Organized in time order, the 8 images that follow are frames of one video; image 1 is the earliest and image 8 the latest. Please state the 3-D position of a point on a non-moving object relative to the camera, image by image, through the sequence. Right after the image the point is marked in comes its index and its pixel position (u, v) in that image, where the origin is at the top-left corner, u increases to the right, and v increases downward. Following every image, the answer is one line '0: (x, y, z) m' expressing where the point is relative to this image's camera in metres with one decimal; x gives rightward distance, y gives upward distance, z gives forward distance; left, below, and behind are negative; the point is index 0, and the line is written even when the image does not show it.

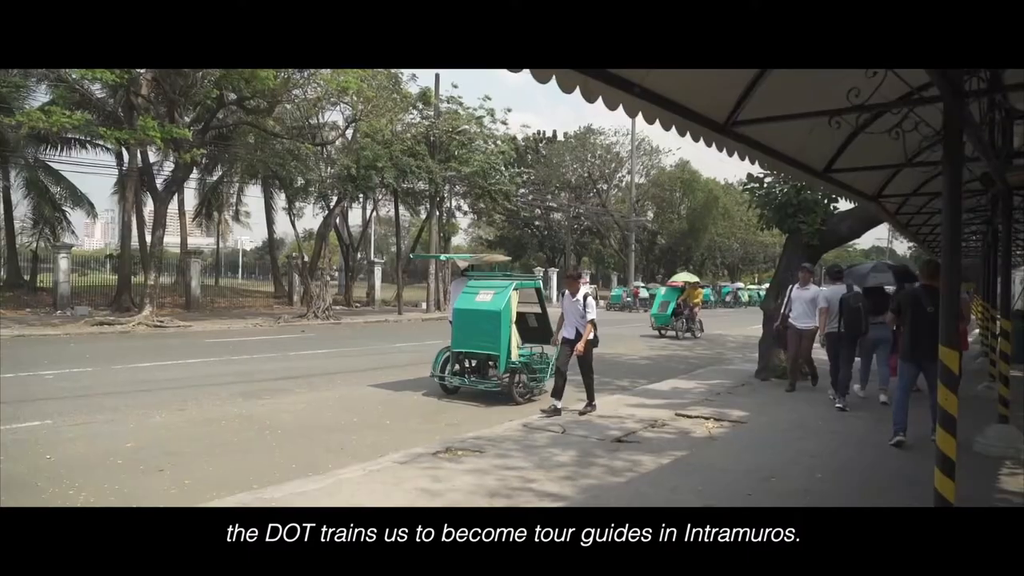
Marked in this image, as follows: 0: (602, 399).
0: (+1.1, -1.3, +9.5) m
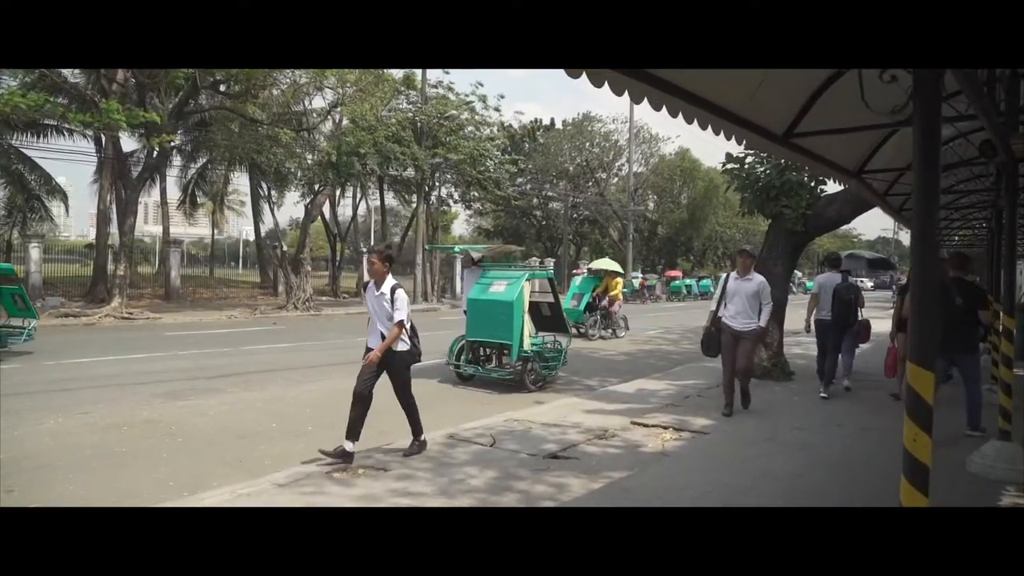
0: (+0.5, -1.2, +8.5) m
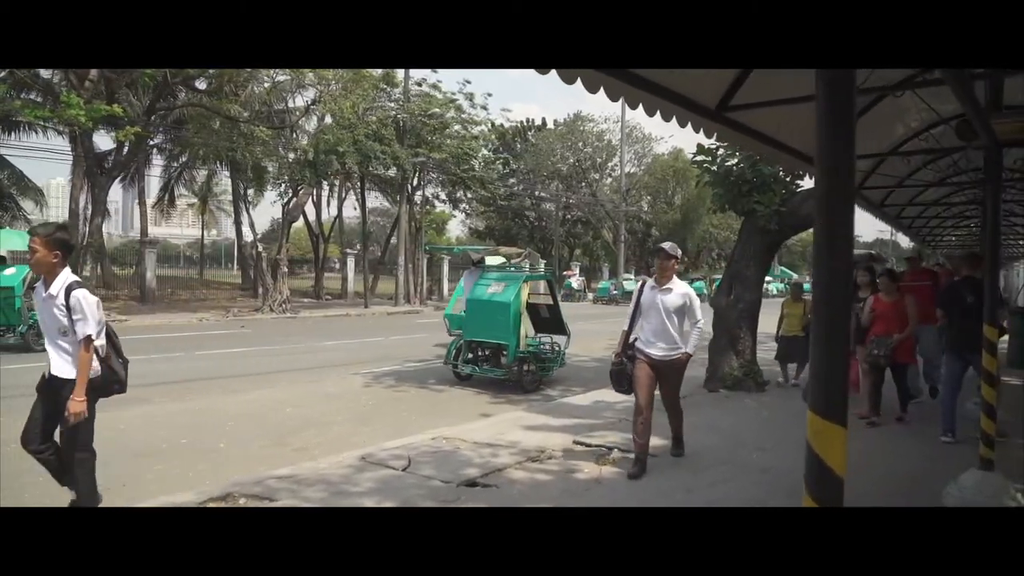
0: (-0.1, -1.3, +7.8) m
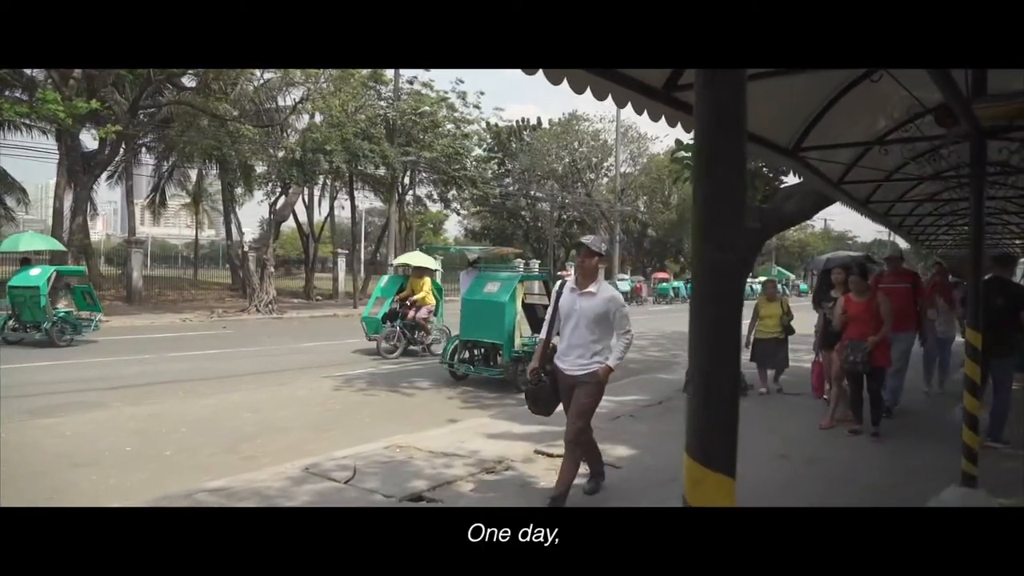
0: (-0.4, -1.3, +7.4) m
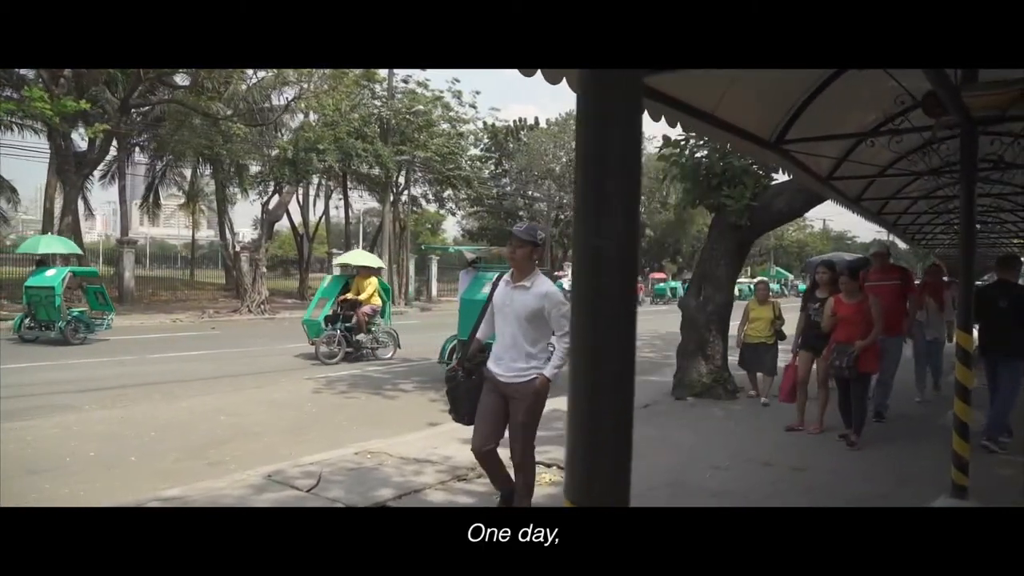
0: (-0.6, -1.3, +7.2) m
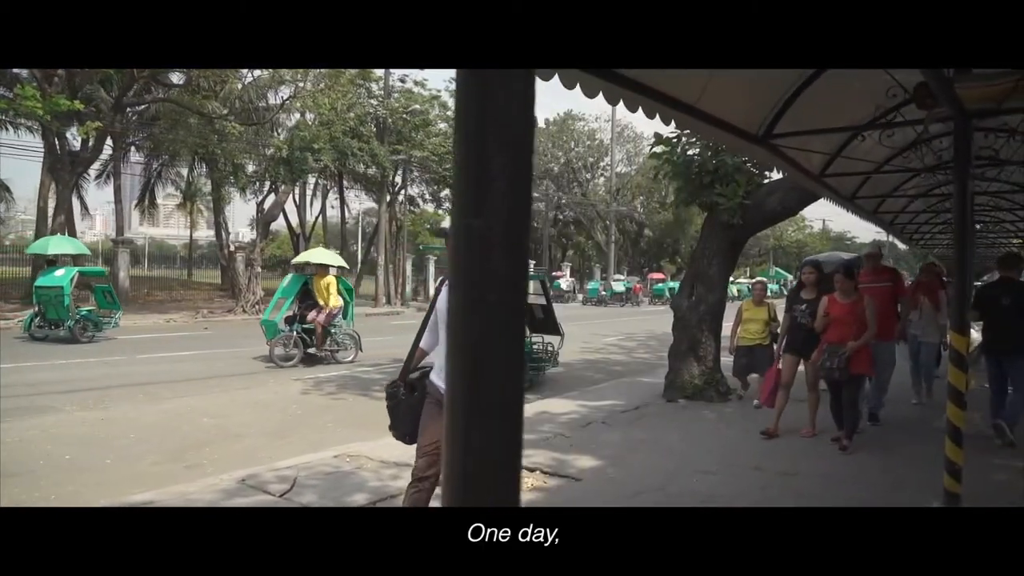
0: (-0.7, -1.3, +7.0) m
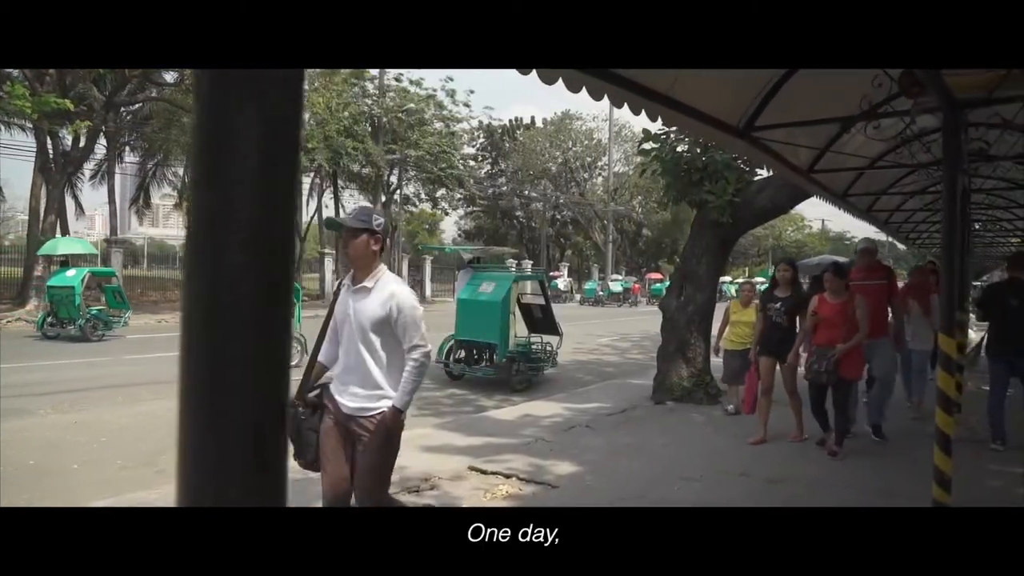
0: (-0.9, -1.3, +6.8) m
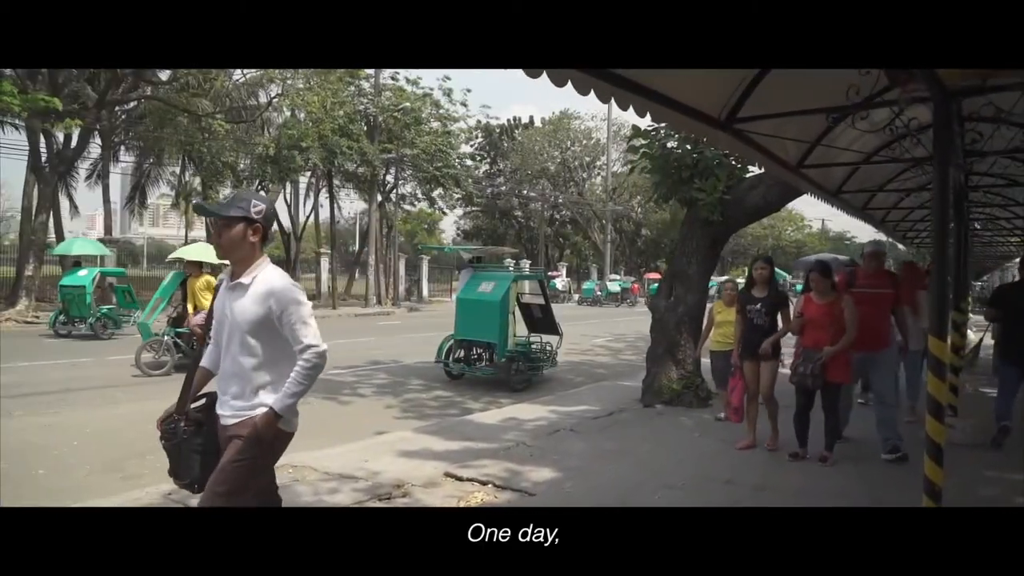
0: (-1.0, -1.2, +6.7) m
